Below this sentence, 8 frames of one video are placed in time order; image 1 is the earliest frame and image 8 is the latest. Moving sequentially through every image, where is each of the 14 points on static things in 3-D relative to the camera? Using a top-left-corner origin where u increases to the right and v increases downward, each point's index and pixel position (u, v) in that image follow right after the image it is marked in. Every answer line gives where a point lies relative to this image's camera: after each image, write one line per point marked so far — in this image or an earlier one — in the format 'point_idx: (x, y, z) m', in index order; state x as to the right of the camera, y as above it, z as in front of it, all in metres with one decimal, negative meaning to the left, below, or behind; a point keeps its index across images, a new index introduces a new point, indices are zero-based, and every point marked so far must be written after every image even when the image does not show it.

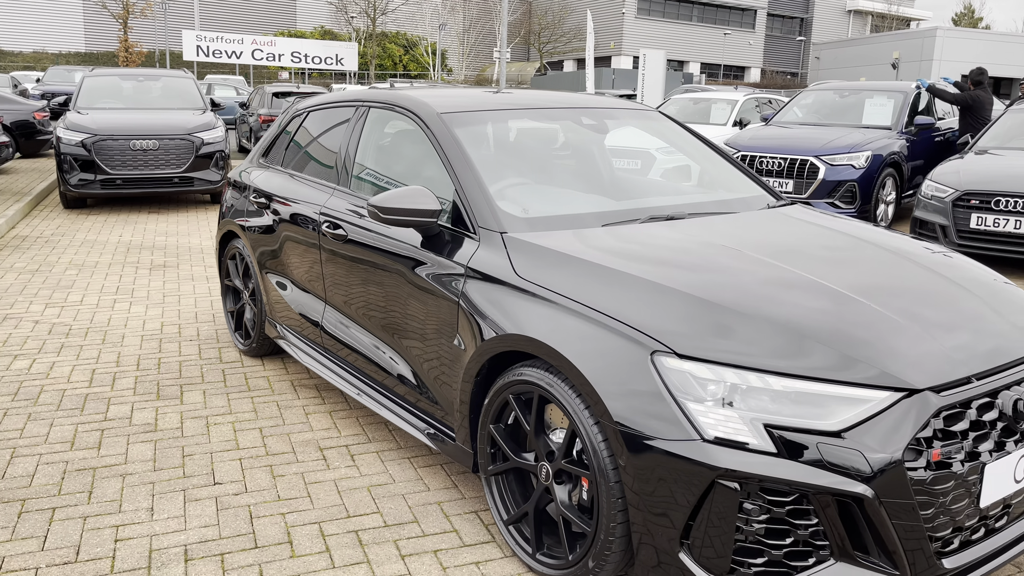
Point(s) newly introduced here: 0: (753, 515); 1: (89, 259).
0: (+0.6, -0.6, +2.1) m
1: (-3.9, +0.3, +7.7) m
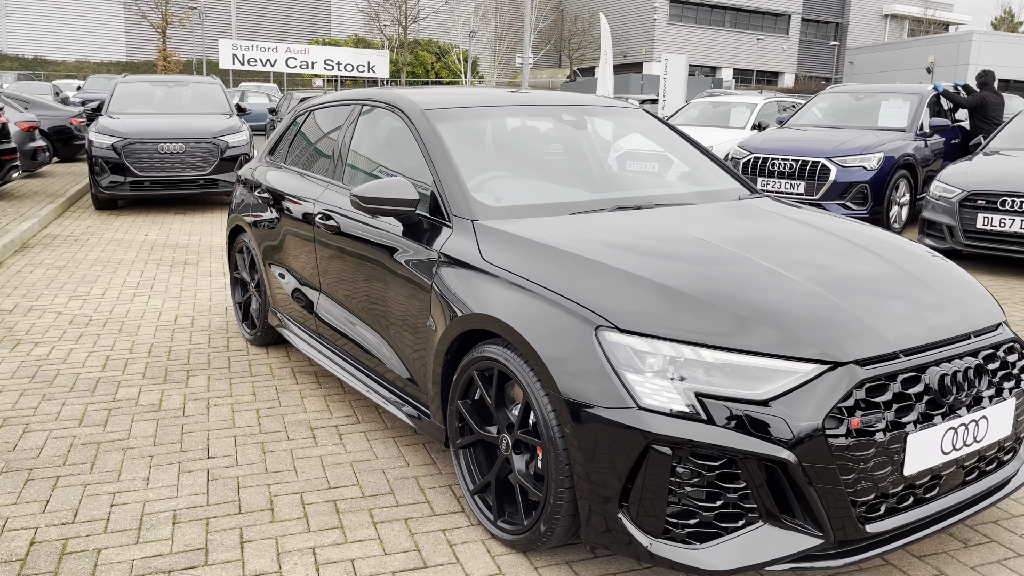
0: (+0.5, -0.5, +2.3) m
1: (-3.8, +0.3, +8.0) m
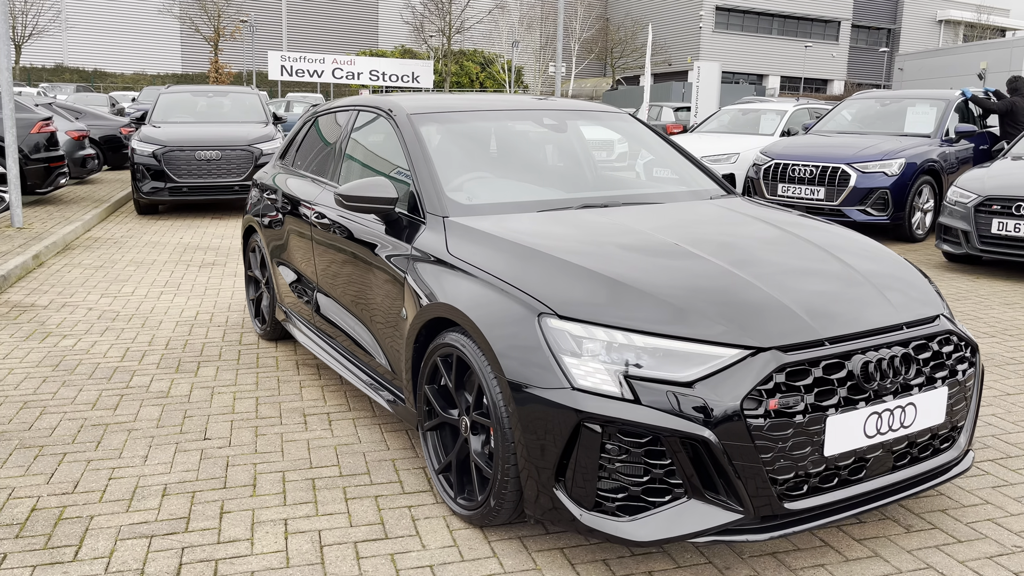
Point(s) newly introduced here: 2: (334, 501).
0: (+0.3, -0.5, +2.4) m
1: (-3.6, +0.3, +8.4) m
2: (-0.7, -0.8, +3.1) m
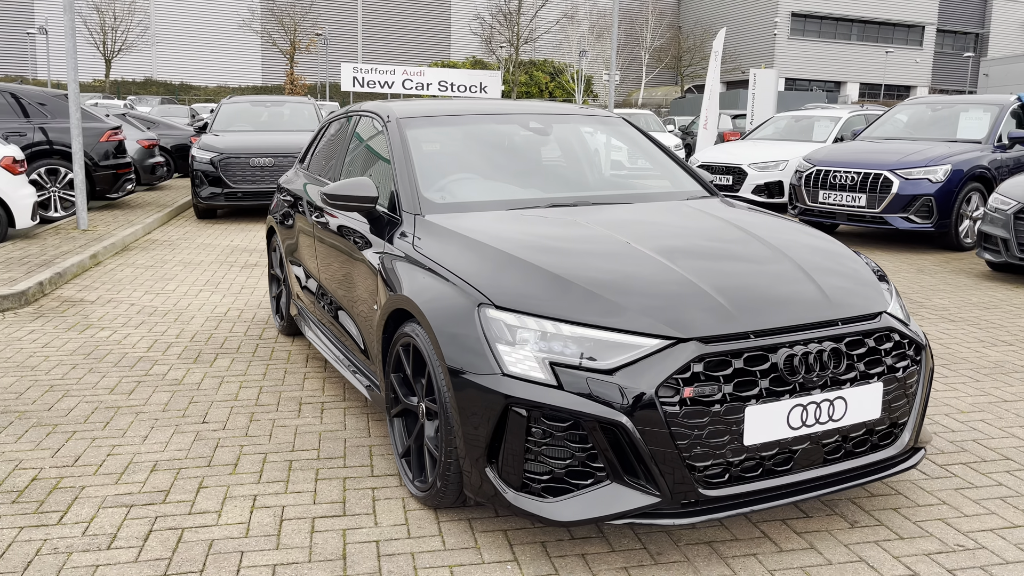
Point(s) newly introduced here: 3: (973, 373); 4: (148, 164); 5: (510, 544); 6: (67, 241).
0: (+0.1, -0.5, +2.5) m
1: (-3.3, +0.3, +8.8) m
2: (-0.8, -0.8, +3.3) m
3: (+2.6, -0.5, +4.7) m
4: (-6.1, +2.1, +14.1) m
5: (0.0, -0.9, +2.8) m
6: (-4.9, +0.5, +9.2) m
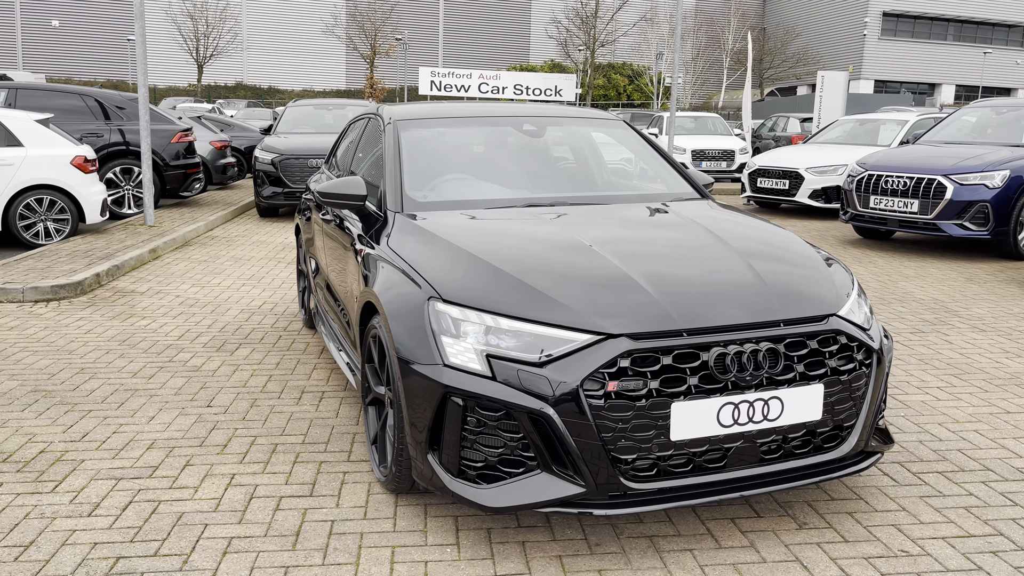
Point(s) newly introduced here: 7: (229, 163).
0: (-0.1, -0.4, +2.7) m
1: (-2.9, +0.4, +9.2) m
2: (-1.0, -0.7, +3.5) m
3: (+2.6, -0.5, +4.6) m
4: (-5.2, +2.2, +14.8) m
5: (-0.2, -0.8, +2.9) m
6: (-4.5, +0.6, +9.8) m
7: (-5.1, +2.2, +15.0) m
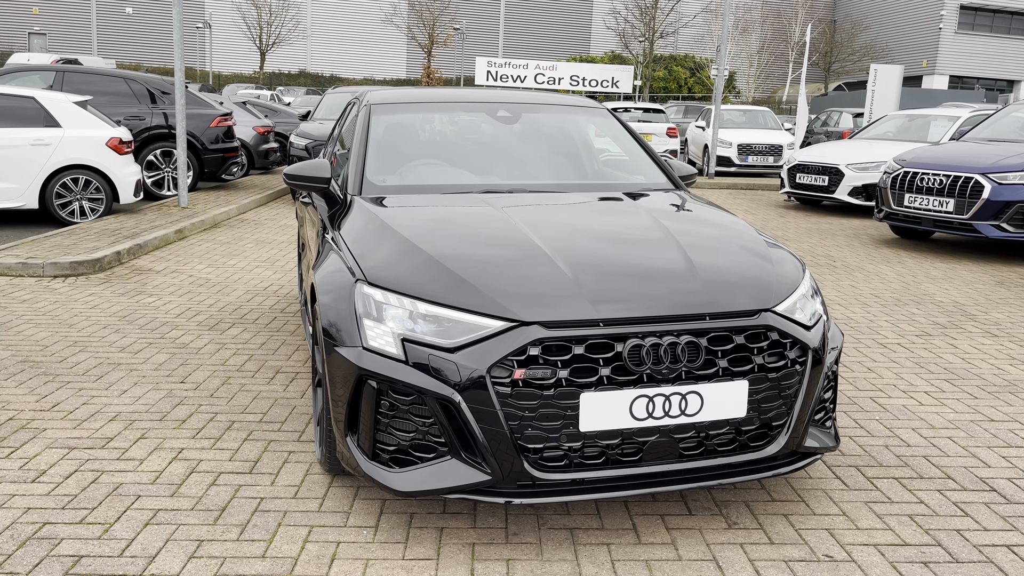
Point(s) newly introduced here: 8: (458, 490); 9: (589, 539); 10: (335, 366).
0: (-0.4, -0.4, +2.6) m
1: (-2.7, +0.6, +9.4) m
2: (-1.2, -0.6, +3.5) m
3: (+2.4, -0.5, +4.4) m
4: (-4.5, +2.5, +15.1) m
5: (-0.5, -0.8, +2.9) m
6: (-4.2, +0.9, +10.1) m
7: (-4.4, +2.6, +15.2) m
8: (-0.2, -0.6, +2.5) m
9: (+0.3, -0.8, +2.7) m
10: (-0.6, -0.3, +2.8) m
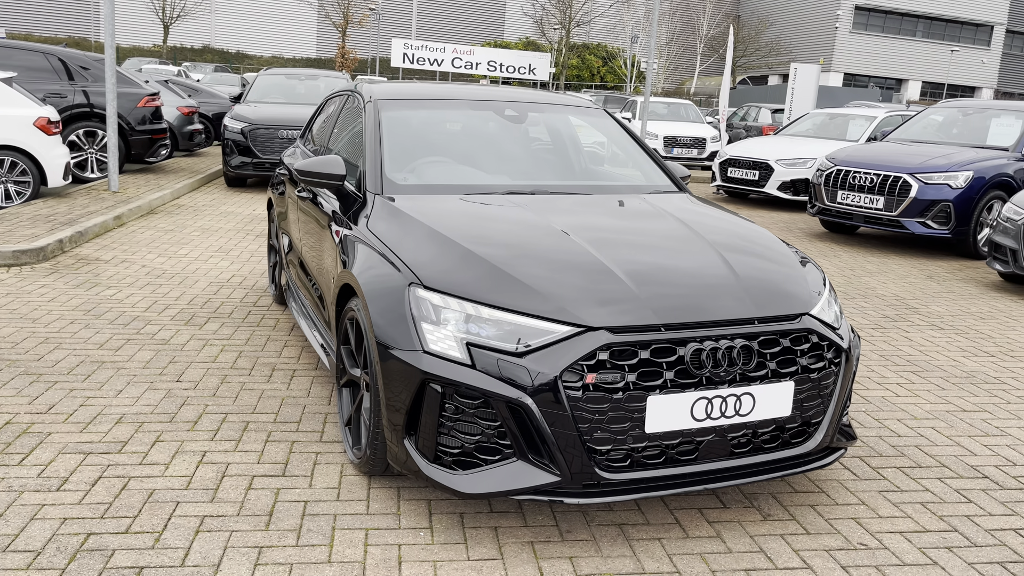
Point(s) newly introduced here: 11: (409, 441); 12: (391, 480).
0: (-0.2, -0.4, +2.7) m
1: (-3.2, +0.7, +9.1) m
2: (-1.1, -0.6, +3.5) m
3: (+2.4, -0.5, +4.7) m
4: (-5.7, +2.7, +14.5) m
5: (-0.3, -0.8, +2.9) m
6: (-4.8, +1.0, +9.6) m
7: (-5.5, +2.8, +14.7) m
8: (0.0, -0.6, +2.6) m
9: (+0.4, -0.8, +2.9) m
10: (-0.4, -0.3, +2.8) m
11: (-0.3, -0.5, +2.8) m
12: (-0.5, -0.7, +3.2) m
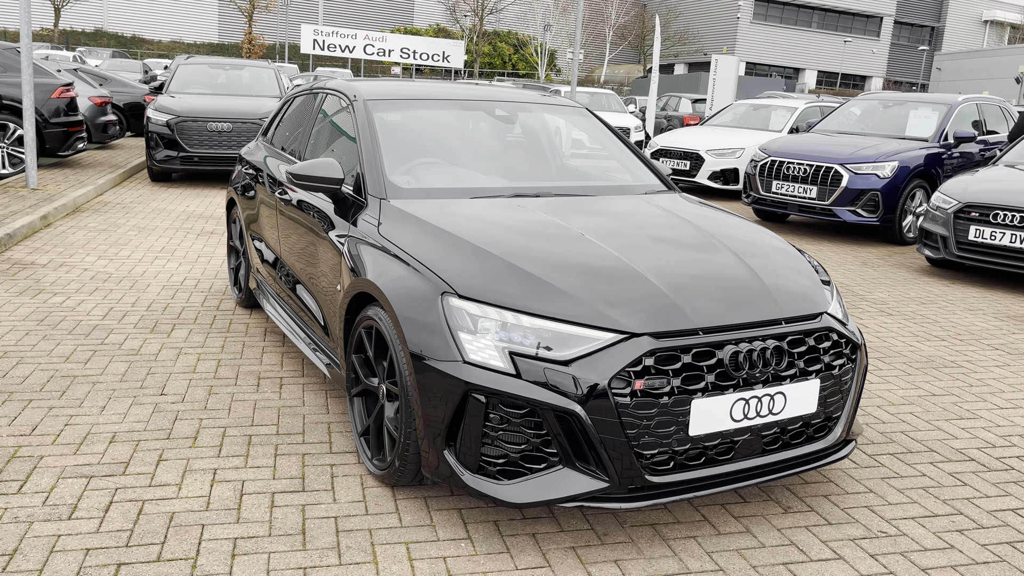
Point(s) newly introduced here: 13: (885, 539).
0: (-0.1, -0.4, +2.7) m
1: (-3.7, +0.7, +8.7) m
2: (-1.0, -0.7, +3.4) m
3: (+2.3, -0.5, +5.0) m
4: (-6.8, +2.7, +13.8) m
5: (-0.2, -0.8, +2.9) m
6: (-5.4, +1.0, +9.0) m
7: (-6.7, +2.8, +14.0) m
8: (+0.2, -0.7, +2.6) m
9: (+0.6, -0.9, +2.9) m
10: (-0.3, -0.3, +2.8) m
11: (-0.2, -0.5, +2.8) m
12: (-0.4, -0.8, +3.1) m
13: (+1.3, -0.9, +2.9) m
